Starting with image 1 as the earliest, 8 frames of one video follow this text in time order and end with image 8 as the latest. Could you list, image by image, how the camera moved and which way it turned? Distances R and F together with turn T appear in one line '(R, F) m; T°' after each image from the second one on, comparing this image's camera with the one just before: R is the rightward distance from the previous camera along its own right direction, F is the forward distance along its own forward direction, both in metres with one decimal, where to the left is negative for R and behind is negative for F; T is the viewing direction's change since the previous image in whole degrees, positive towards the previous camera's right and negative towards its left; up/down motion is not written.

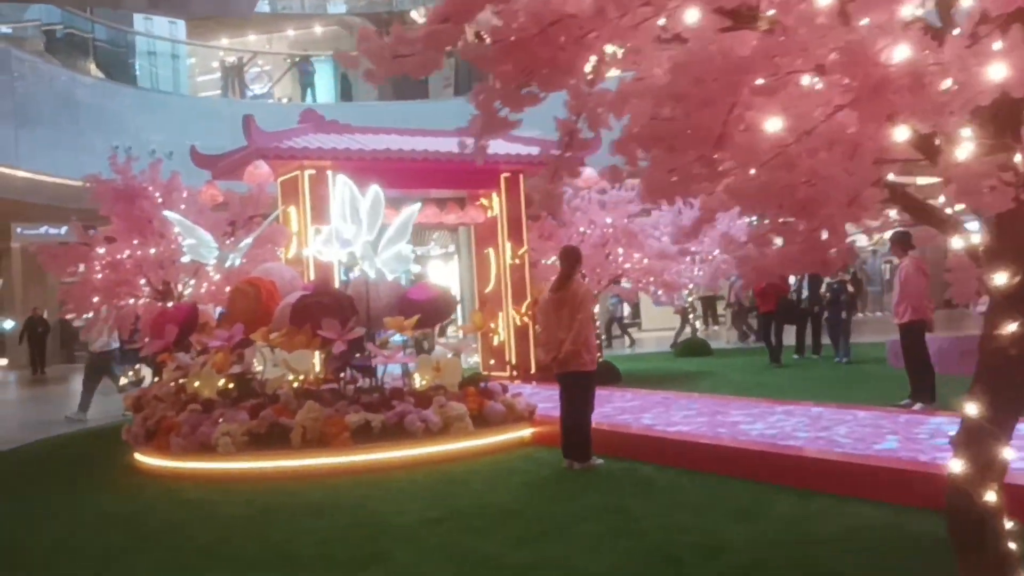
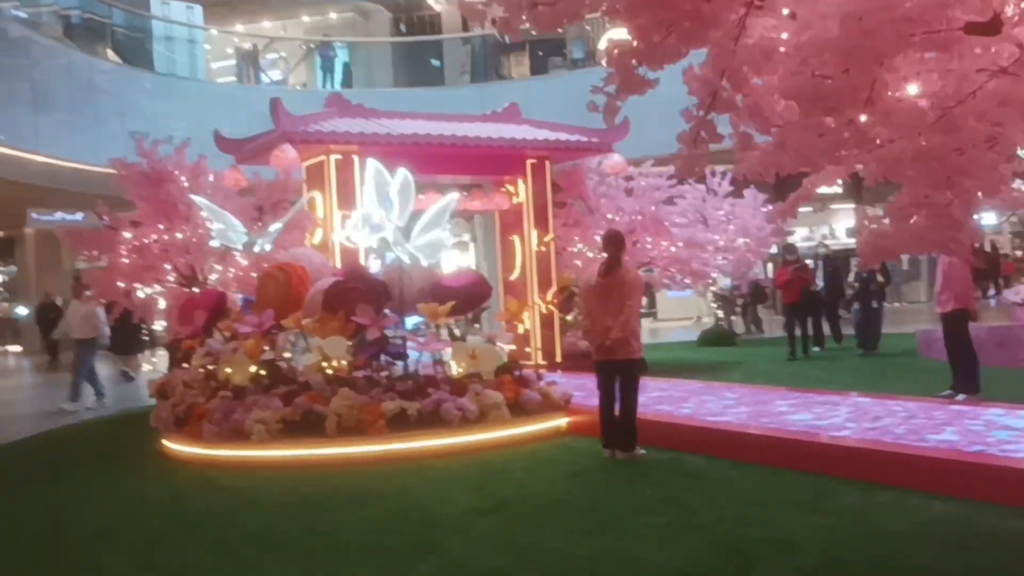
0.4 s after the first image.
(-0.2, +0.1) m; 0°
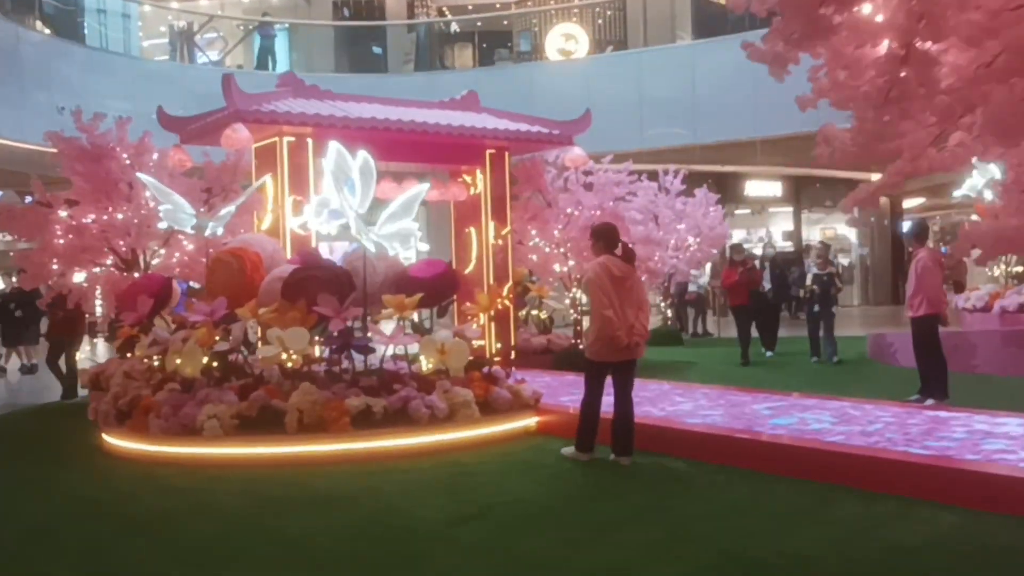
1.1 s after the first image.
(-0.3, +0.3) m; +4°
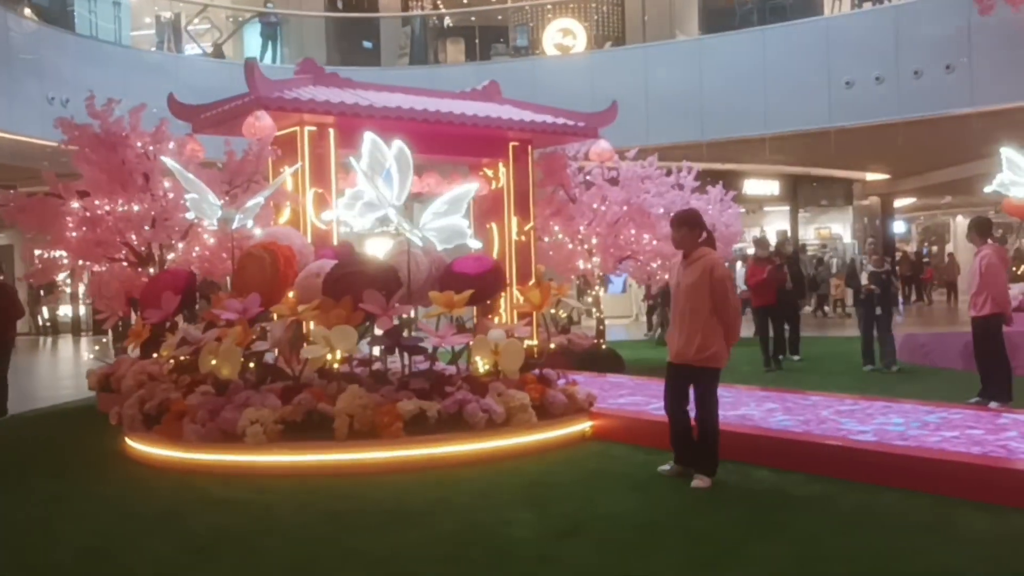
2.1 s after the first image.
(-0.5, +0.3) m; +2°
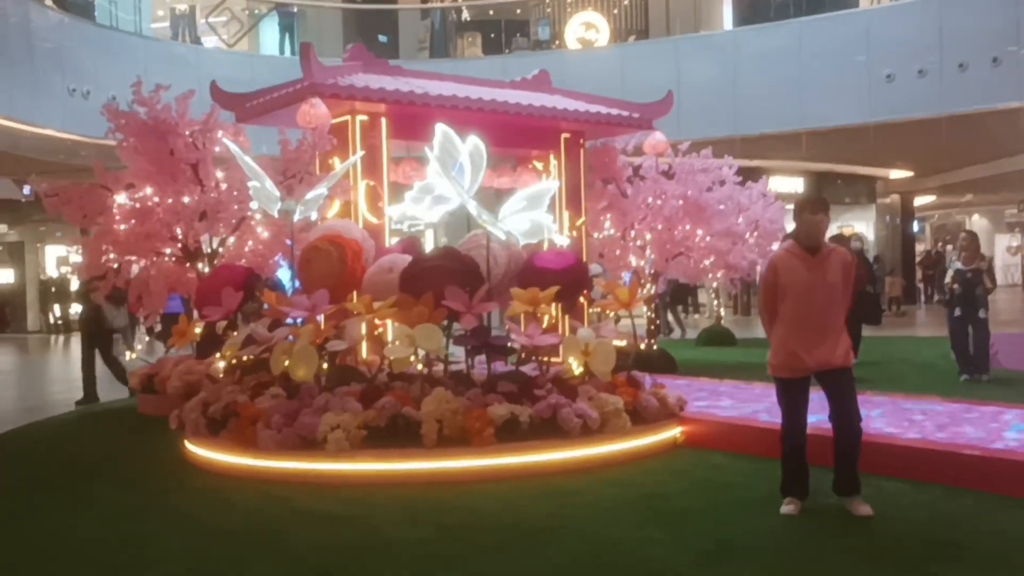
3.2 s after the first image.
(-0.5, +0.3) m; 0°
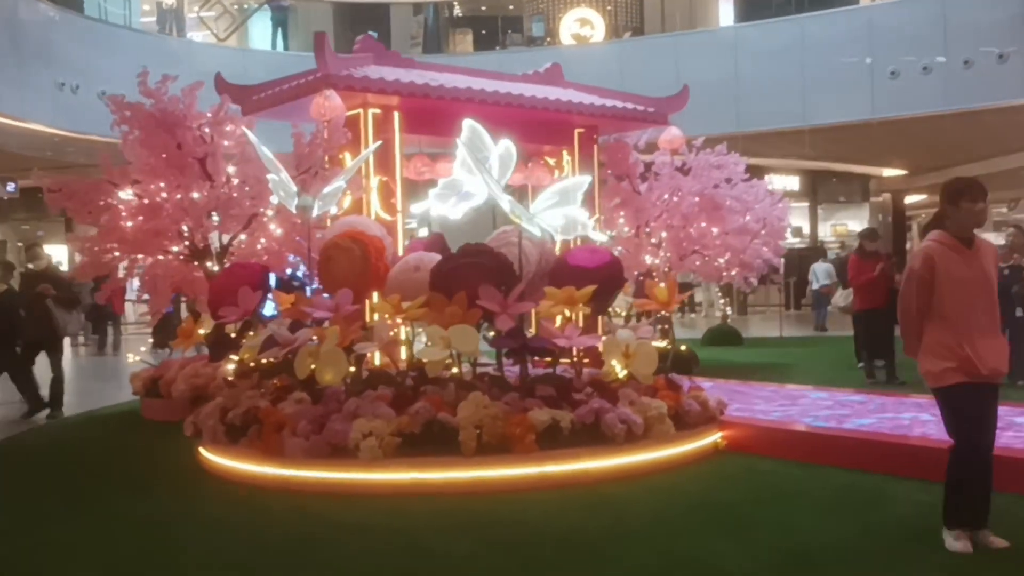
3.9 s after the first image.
(-0.3, +0.2) m; +1°
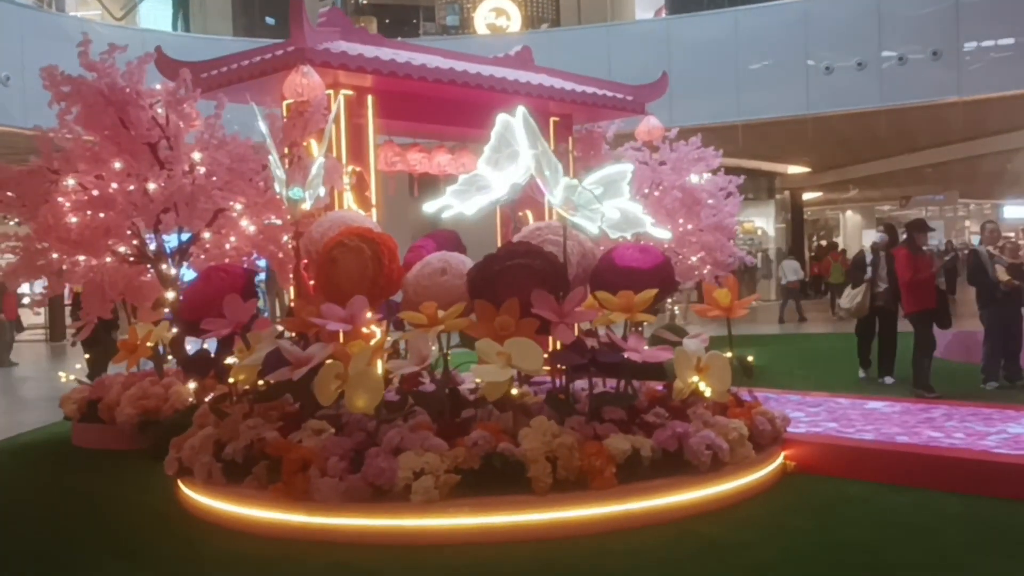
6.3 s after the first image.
(-0.8, +0.7) m; +7°
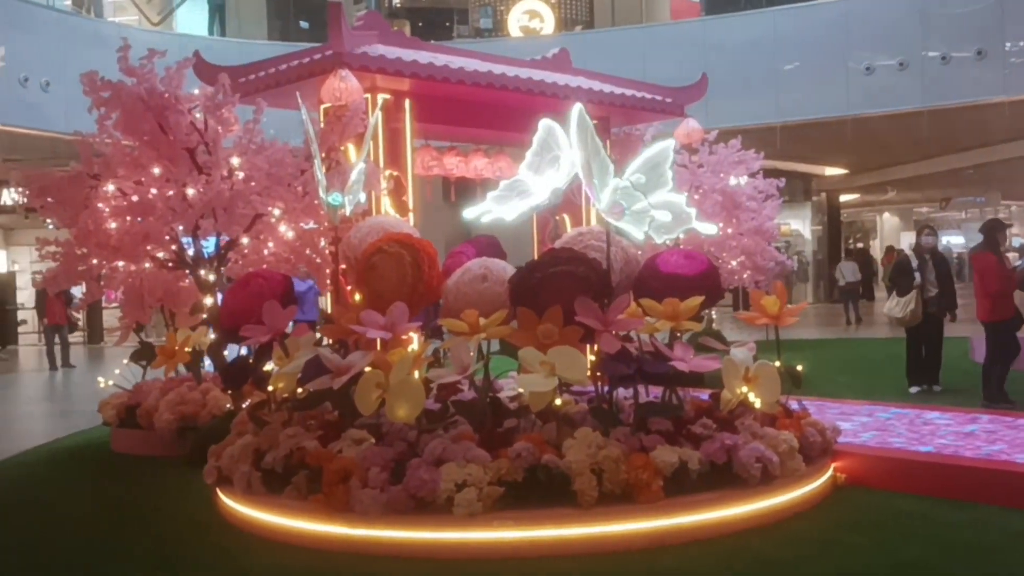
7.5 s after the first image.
(-0.1, +0.1) m; -2°
